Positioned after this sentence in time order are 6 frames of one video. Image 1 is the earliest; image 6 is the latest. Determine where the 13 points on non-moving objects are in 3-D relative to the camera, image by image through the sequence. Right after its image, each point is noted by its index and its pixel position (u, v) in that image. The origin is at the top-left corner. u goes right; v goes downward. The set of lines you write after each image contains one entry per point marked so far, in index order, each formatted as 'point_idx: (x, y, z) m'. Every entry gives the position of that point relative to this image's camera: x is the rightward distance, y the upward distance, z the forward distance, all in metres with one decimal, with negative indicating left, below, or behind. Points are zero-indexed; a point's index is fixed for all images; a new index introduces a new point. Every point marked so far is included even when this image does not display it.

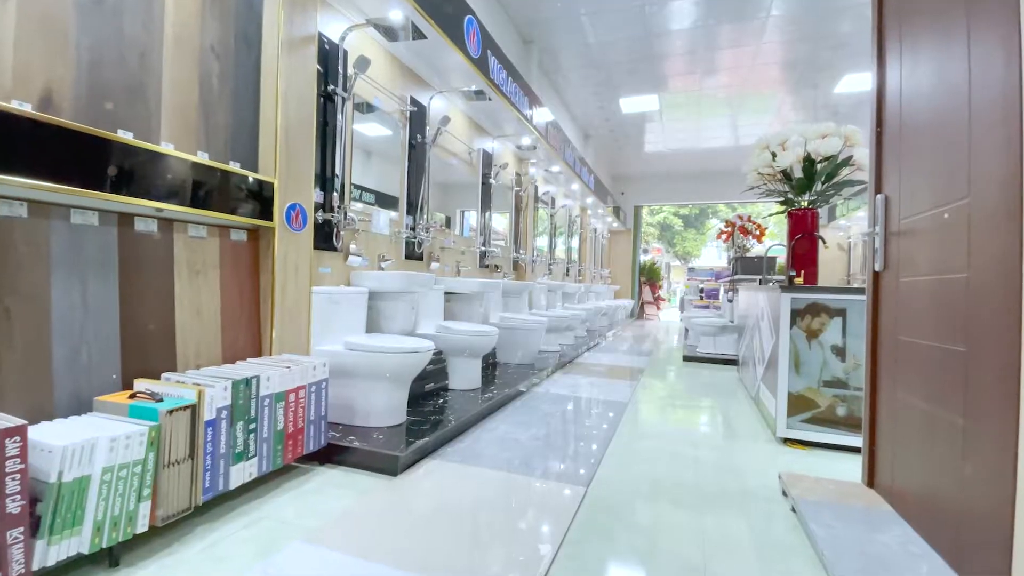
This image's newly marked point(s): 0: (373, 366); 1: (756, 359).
0: (-0.8, -0.5, +2.4) m
1: (+2.2, -0.6, +3.6) m
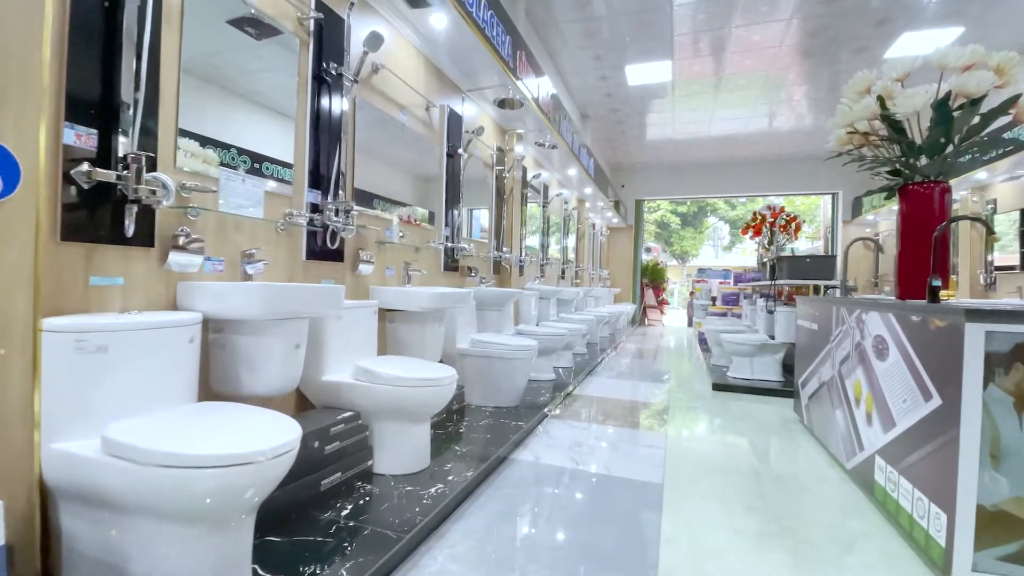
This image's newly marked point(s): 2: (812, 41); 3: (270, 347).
0: (-1.0, -0.6, +1.1) m
1: (+2.0, -0.7, +2.3) m
2: (+4.2, +3.4, +5.5) m
3: (-1.0, -0.2, +1.7) m
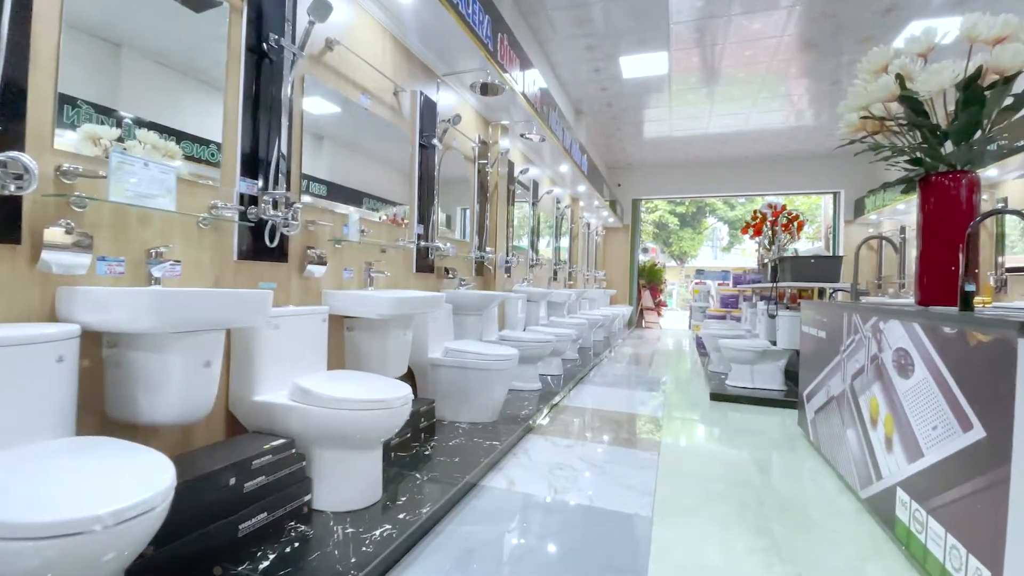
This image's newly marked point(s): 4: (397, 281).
0: (-1.2, -0.6, +0.8) m
1: (+1.9, -0.8, +2.1) m
2: (+4.0, +3.4, +5.2) m
3: (-1.2, -0.3, +1.4) m
4: (-0.8, 0.0, +2.8) m
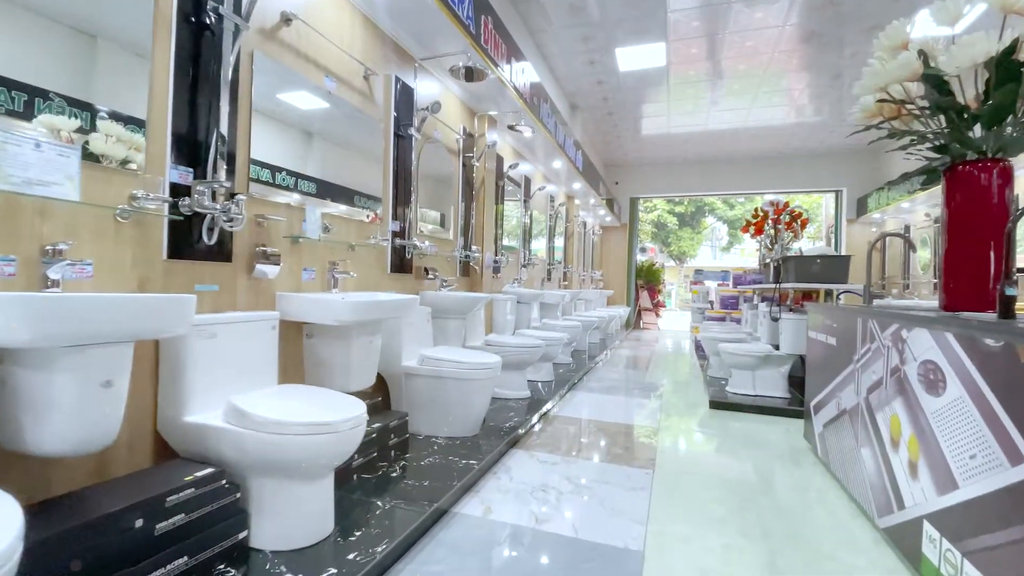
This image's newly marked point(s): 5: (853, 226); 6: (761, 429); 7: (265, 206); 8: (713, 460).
0: (-1.3, -0.6, +0.6) m
1: (+1.7, -0.8, +1.8) m
2: (+3.9, +3.4, +5.0) m
3: (-1.3, -0.3, +1.1) m
4: (-0.9, 0.0, +2.6) m
5: (+7.6, +1.4, +8.7) m
6: (+2.1, -1.2, +3.3) m
7: (-1.2, +0.4, +1.9) m
8: (+1.4, -1.2, +2.7) m
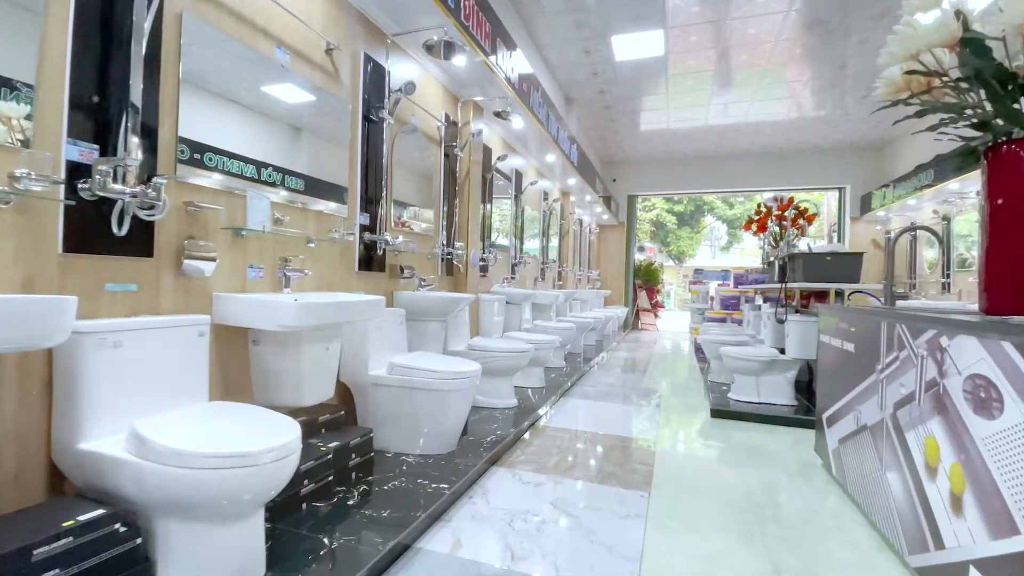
0: (-1.4, -0.6, +0.3) m
1: (+1.6, -0.8, +1.6) m
2: (+3.8, +3.4, +4.7) m
3: (-1.4, -0.3, +0.9) m
4: (-1.1, 0.0, +2.3) m
5: (+7.5, +1.4, +8.5) m
6: (+2.0, -1.2, +3.1) m
7: (-1.3, +0.4, +1.7) m
8: (+1.3, -1.2, +2.5) m
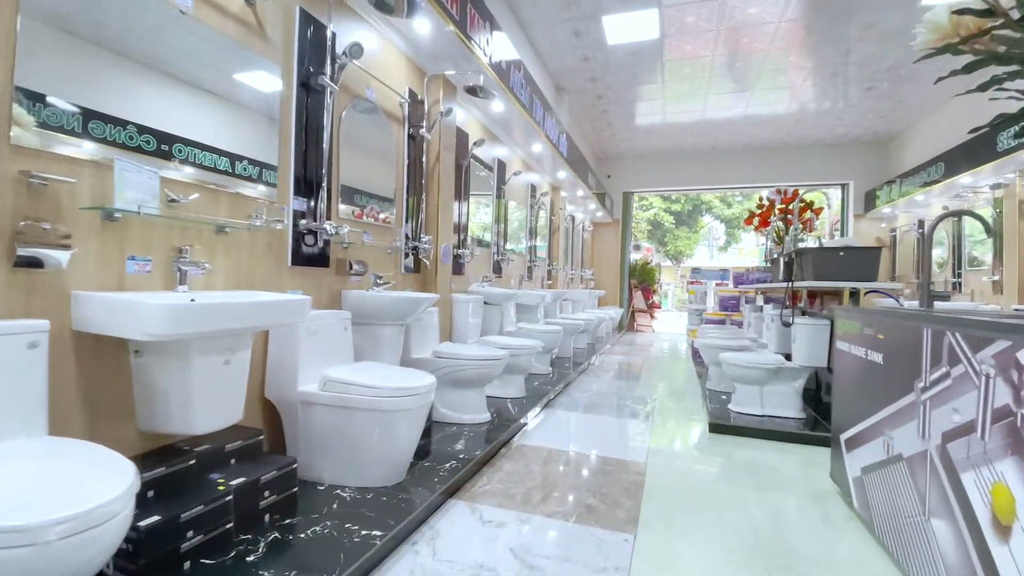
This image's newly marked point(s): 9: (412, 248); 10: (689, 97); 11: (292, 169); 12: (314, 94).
0: (-1.6, -0.6, 0.0) m
1: (+1.4, -0.8, +1.2) m
2: (+3.6, +3.4, +4.4) m
3: (-1.6, -0.3, +0.5) m
4: (-1.3, 0.0, +1.9) m
5: (+7.3, +1.4, +8.1) m
6: (+1.8, -1.2, +2.7) m
7: (-1.5, +0.4, +1.3) m
8: (+1.1, -1.2, +2.1) m
9: (-0.8, +0.3, +3.0) m
10: (+3.1, +3.3, +6.9) m
11: (-1.4, +0.6, +2.0) m
12: (-1.1, +1.1, +2.2) m
